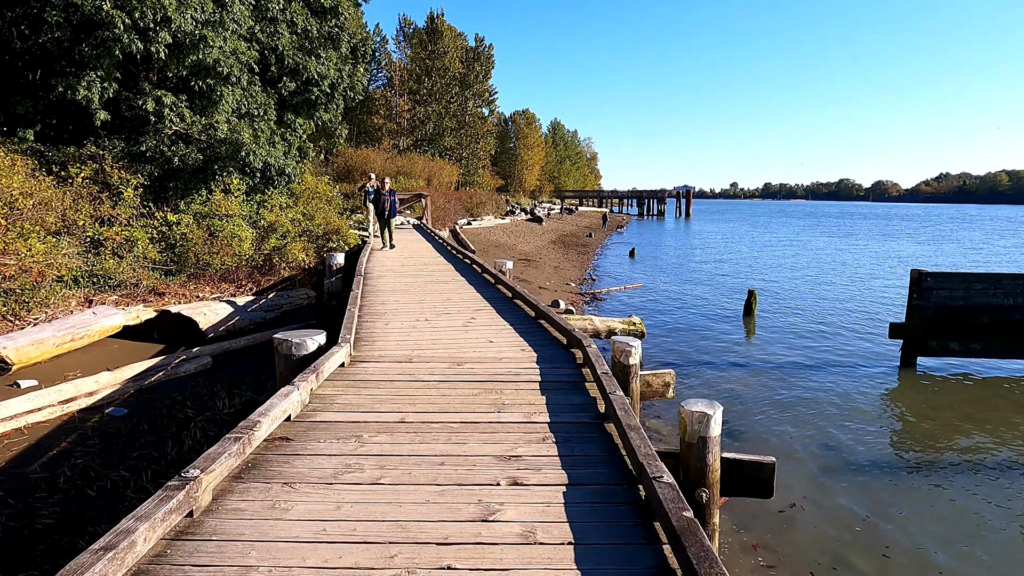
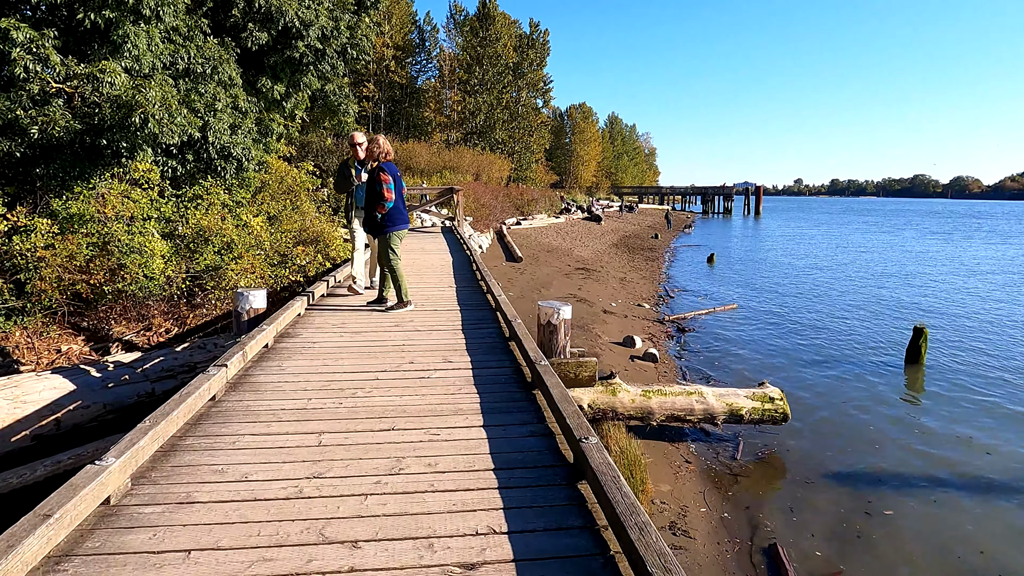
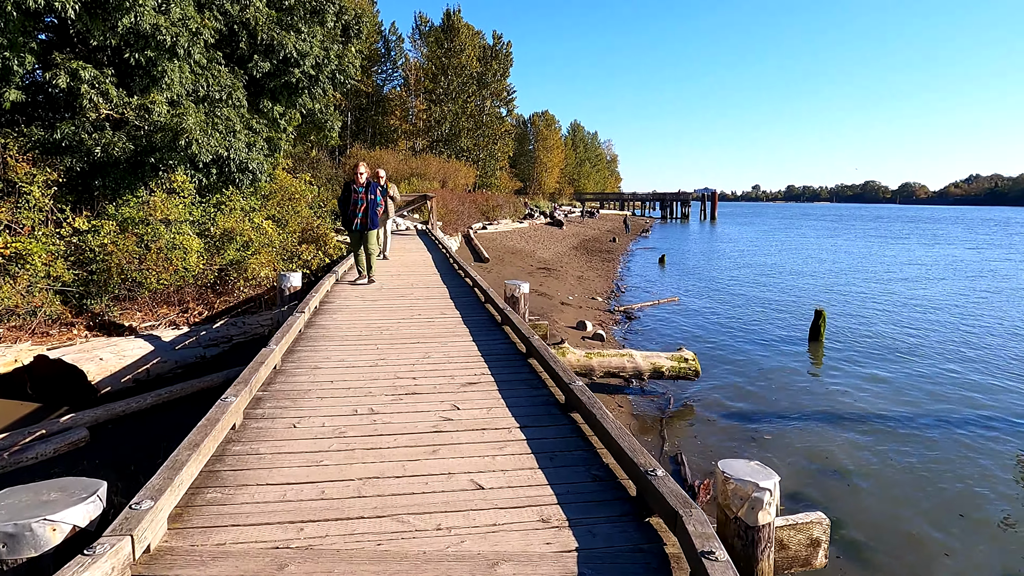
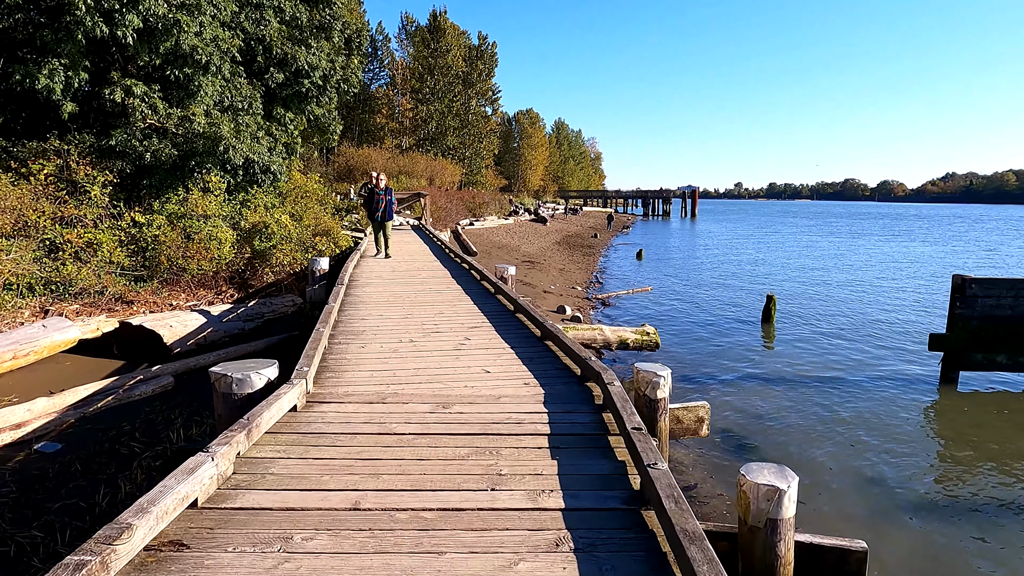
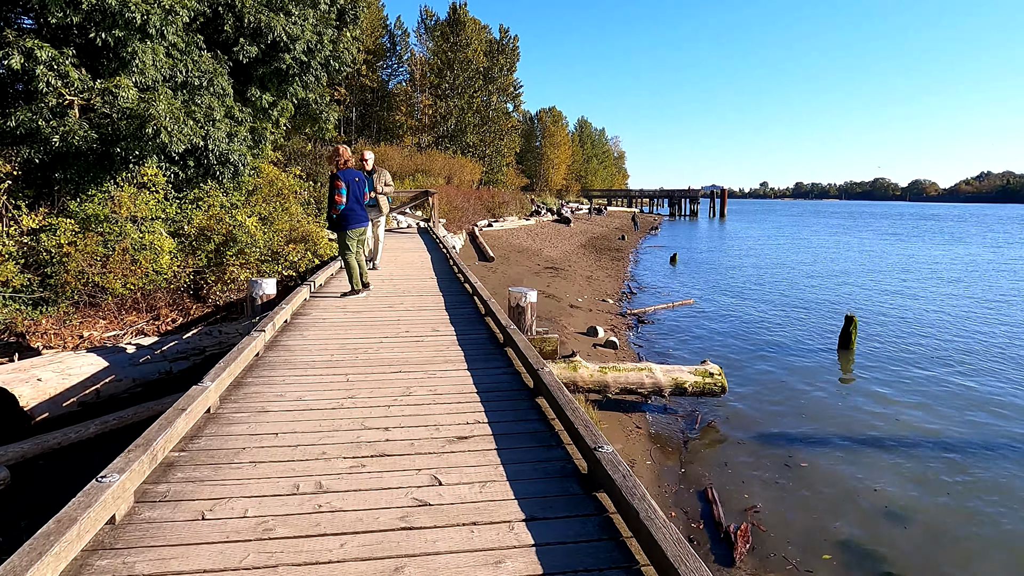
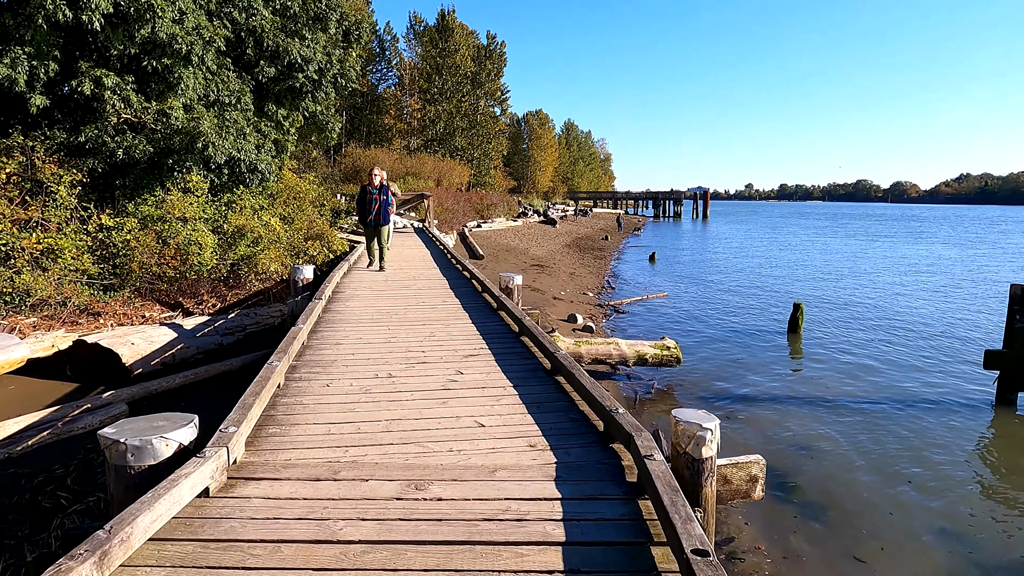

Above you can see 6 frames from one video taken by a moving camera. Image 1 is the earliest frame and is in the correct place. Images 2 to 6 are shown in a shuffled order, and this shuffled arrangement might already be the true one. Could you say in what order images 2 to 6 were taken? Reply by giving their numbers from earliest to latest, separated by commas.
4, 6, 3, 5, 2
